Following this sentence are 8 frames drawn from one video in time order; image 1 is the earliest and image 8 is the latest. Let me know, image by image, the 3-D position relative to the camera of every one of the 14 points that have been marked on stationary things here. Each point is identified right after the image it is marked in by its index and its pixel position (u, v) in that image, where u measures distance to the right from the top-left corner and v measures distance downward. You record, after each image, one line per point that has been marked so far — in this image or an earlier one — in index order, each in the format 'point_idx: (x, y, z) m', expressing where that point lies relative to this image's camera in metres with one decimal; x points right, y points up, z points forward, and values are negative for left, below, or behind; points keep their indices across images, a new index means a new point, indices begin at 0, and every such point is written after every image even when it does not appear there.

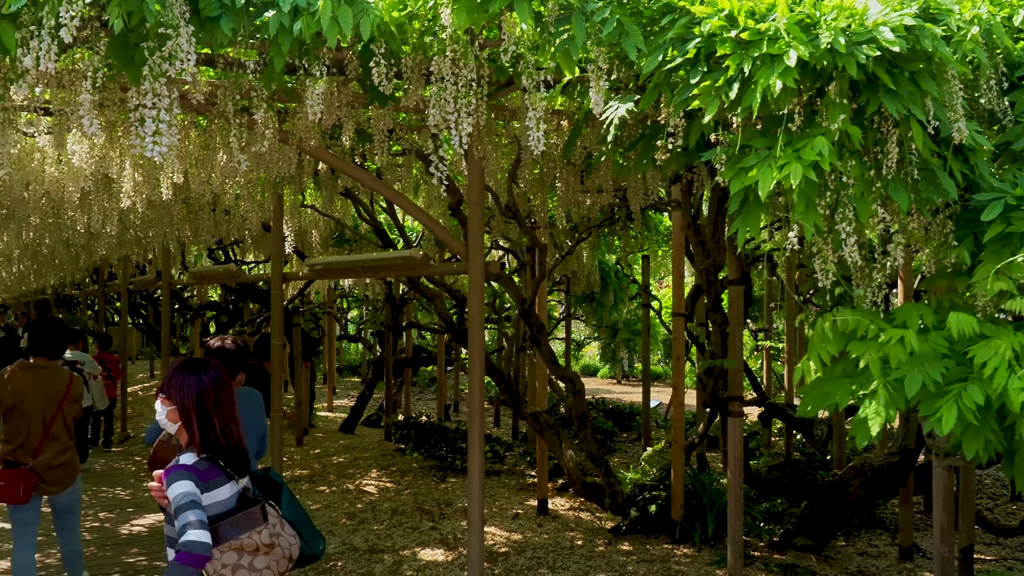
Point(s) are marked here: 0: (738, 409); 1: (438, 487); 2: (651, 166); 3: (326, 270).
0: (+0.8, -0.4, +3.4) m
1: (-0.4, -1.1, +5.3) m
2: (+0.4, +0.3, +2.6) m
3: (-0.8, +0.1, +4.1) m
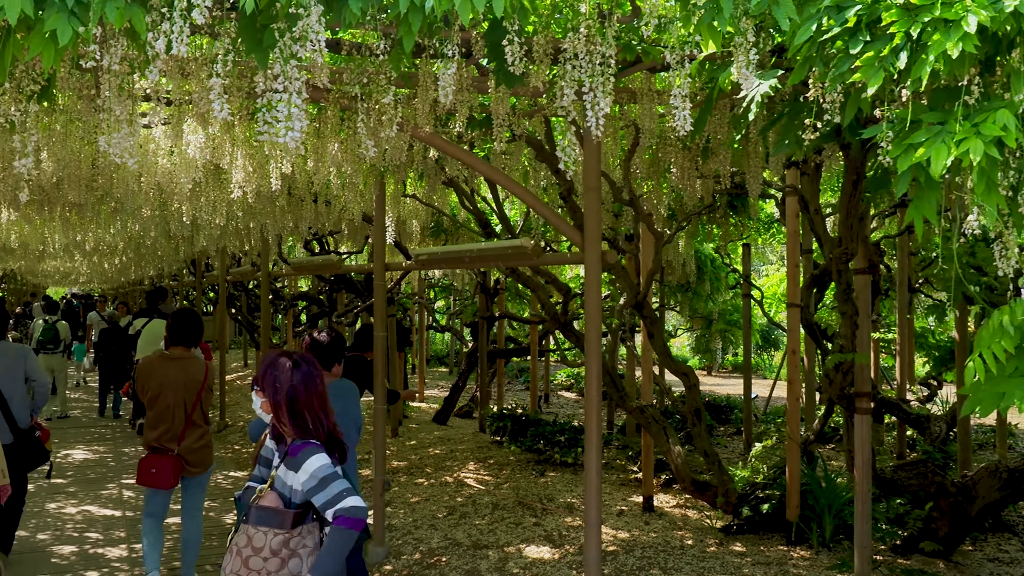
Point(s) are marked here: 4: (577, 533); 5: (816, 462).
0: (+1.2, -0.4, +3.2) m
1: (+0.1, -1.1, +5.2) m
2: (+0.7, +0.4, +2.5) m
3: (-0.3, +0.1, +4.0) m
4: (+0.3, -1.1, +4.3) m
5: (+1.4, -0.8, +4.4) m
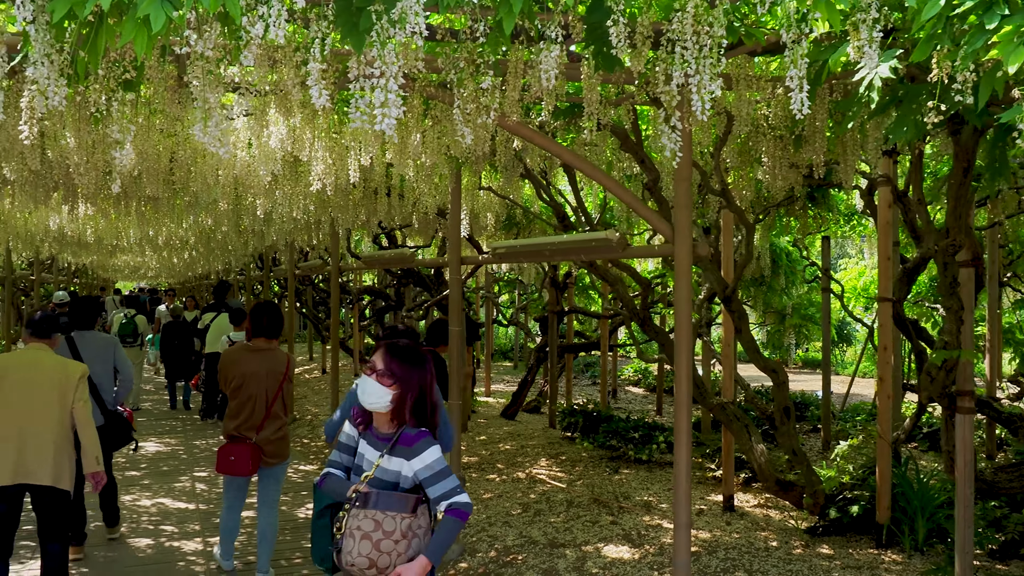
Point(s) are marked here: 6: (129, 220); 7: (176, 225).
0: (+1.5, -0.4, +3.1) m
1: (+0.5, -1.0, +5.1) m
2: (+1.0, +0.4, +2.3) m
3: (0.0, +0.1, +3.9) m
4: (+0.6, -1.1, +4.2) m
5: (+1.8, -0.8, +4.2) m
6: (-2.4, +0.4, +6.0) m
7: (-2.3, +0.4, +6.4) m
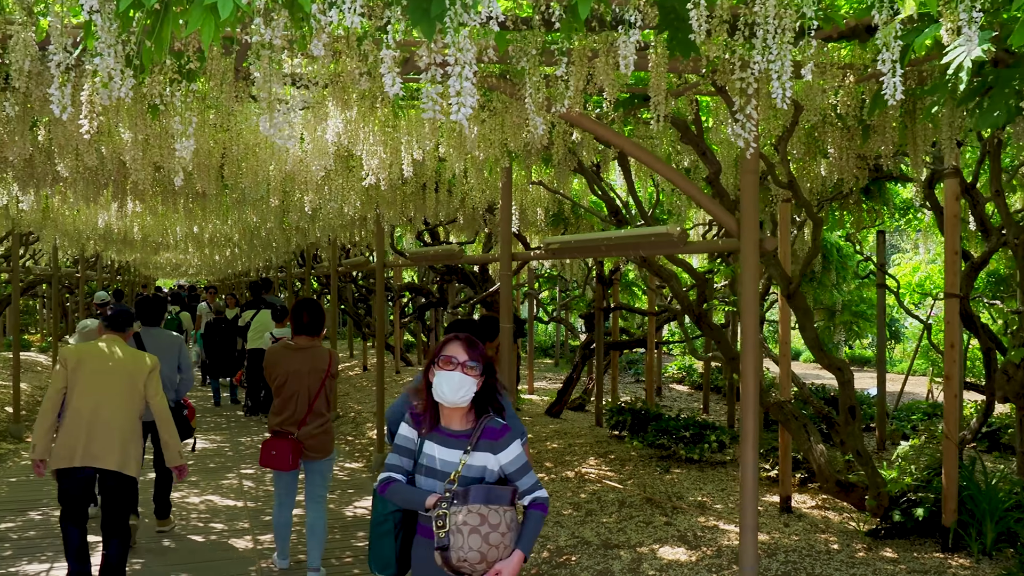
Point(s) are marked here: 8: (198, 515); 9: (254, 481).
0: (+1.7, -0.4, +2.9) m
1: (+0.8, -1.0, +5.0) m
2: (+1.1, +0.4, +2.2) m
3: (+0.2, +0.2, +3.8) m
4: (+0.9, -1.1, +4.1) m
5: (+2.0, -0.8, +4.1) m
6: (-2.1, +0.5, +6.0) m
7: (-2.0, +0.5, +6.4) m
8: (-1.7, -1.2, +5.0) m
9: (-1.6, -1.2, +5.9) m
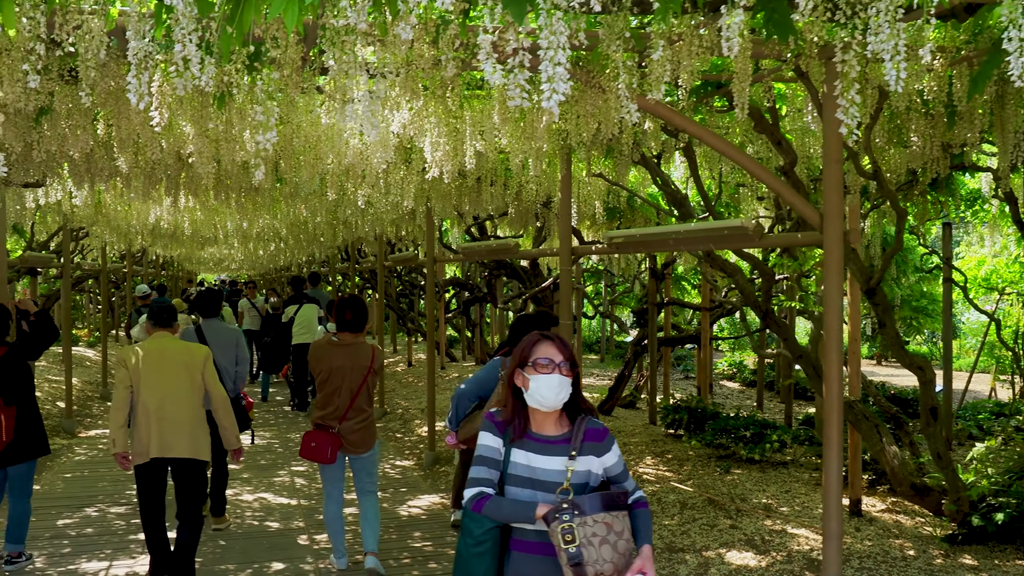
0: (+1.9, -0.4, +2.8) m
1: (+1.1, -1.0, +4.9) m
2: (+1.3, +0.4, +2.1) m
3: (+0.4, +0.2, +3.7) m
4: (+1.1, -1.0, +3.9) m
5: (+2.2, -0.7, +3.9) m
6: (-1.8, +0.5, +6.0) m
7: (-1.6, +0.5, +6.4) m
8: (-1.4, -1.2, +4.9) m
9: (-1.3, -1.2, +5.9) m
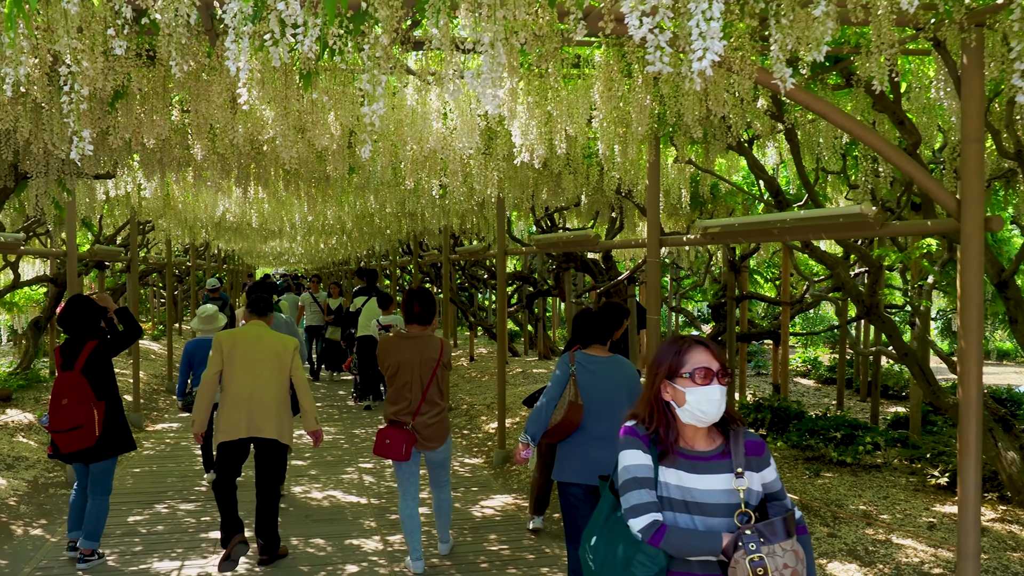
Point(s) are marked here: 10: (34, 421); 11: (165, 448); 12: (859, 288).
0: (+2.2, -0.3, +2.5) m
1: (+1.5, -1.0, +4.6) m
2: (+1.5, +0.4, +1.8) m
3: (+0.8, +0.2, +3.5) m
4: (+1.5, -1.0, +3.7) m
5: (+2.6, -0.7, +3.6) m
6: (-1.3, +0.5, +5.9) m
7: (-1.2, +0.5, +6.3) m
8: (-1.0, -1.1, +4.8) m
9: (-0.8, -1.1, +5.7) m
10: (-3.4, -0.9, +6.7) m
11: (-2.4, -1.1, +6.4) m
12: (+1.5, 0.0, +4.0) m
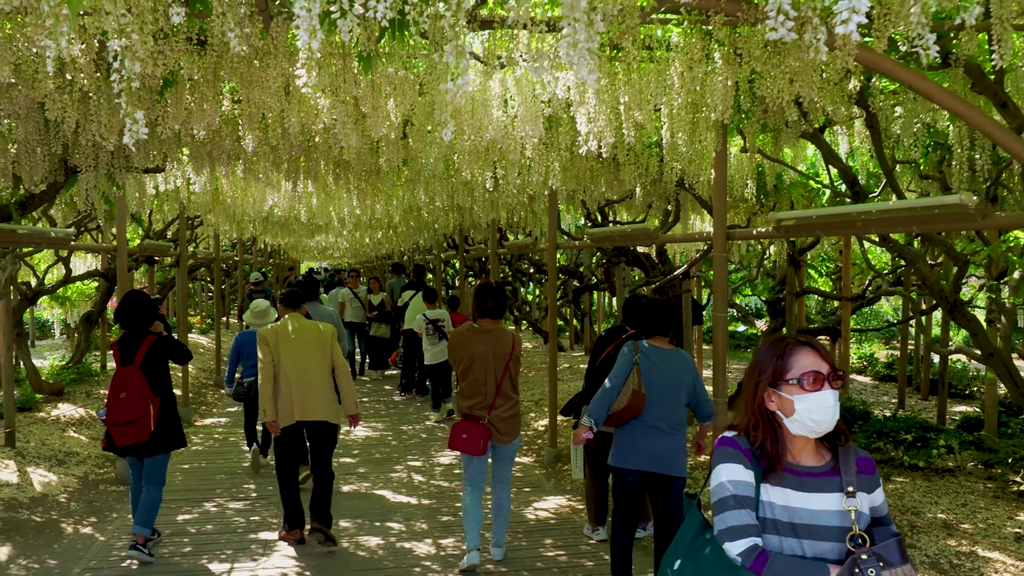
0: (+2.3, -0.3, +2.2) m
1: (+1.8, -0.9, +4.4) m
2: (+1.7, +0.4, +1.6) m
3: (+1.0, +0.2, +3.3) m
4: (+1.7, -1.0, +3.5) m
5: (+2.8, -0.7, +3.3) m
6: (-1.0, +0.6, +5.8) m
7: (-0.8, +0.6, +6.2) m
8: (-0.7, -1.1, +4.7) m
9: (-0.5, -1.1, +5.6) m
10: (-3.0, -0.9, +6.6) m
11: (-2.0, -1.1, +6.3) m
12: (+1.7, 0.0, +3.7) m
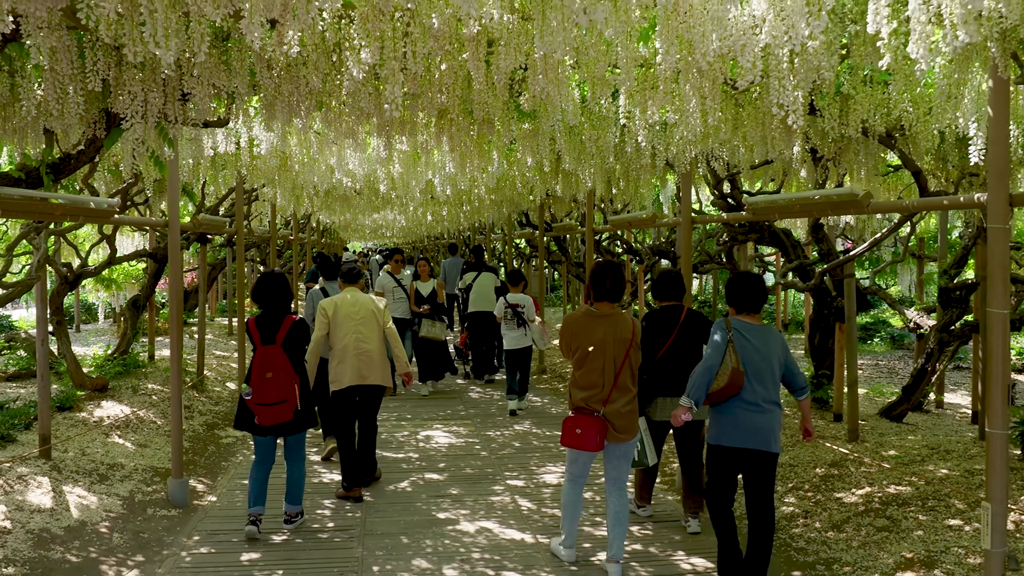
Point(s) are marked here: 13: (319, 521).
0: (+2.8, -0.3, +1.1) m
1: (+2.3, -0.9, +3.3) m
2: (+2.1, +0.4, +0.5) m
3: (+1.5, +0.2, +2.2) m
4: (+2.2, -1.0, +2.4) m
5: (+3.3, -0.7, +2.2) m
6: (-0.4, +0.6, +4.8) m
7: (-0.1, +0.7, +5.2) m
8: (-0.1, -1.1, +3.7) m
9: (+0.1, -1.0, +4.7) m
10: (-2.3, -0.8, +5.8) m
11: (-1.3, -0.9, +5.4) m
12: (+2.2, 0.0, +2.6) m
13: (-0.8, -1.0, +4.1) m
